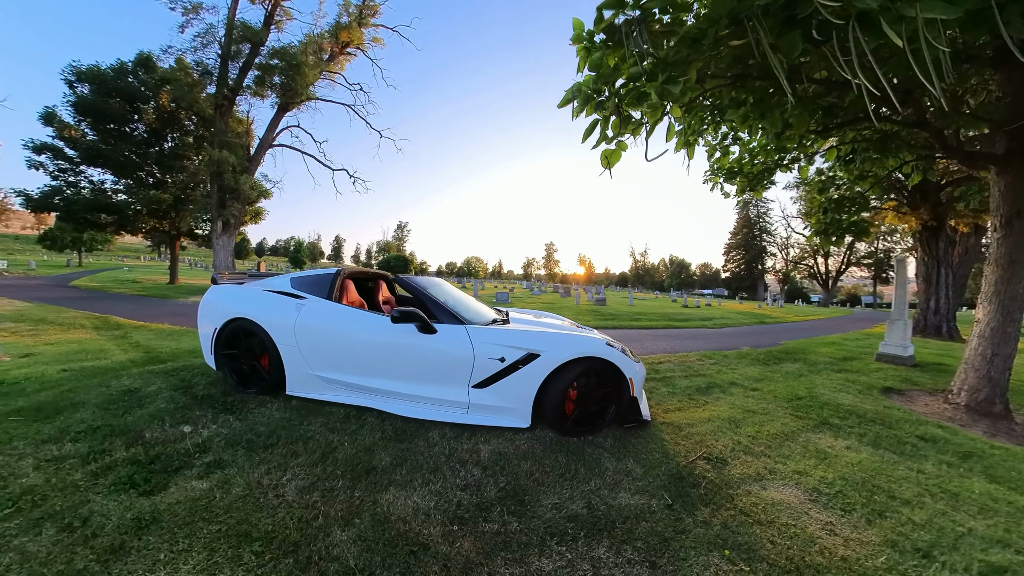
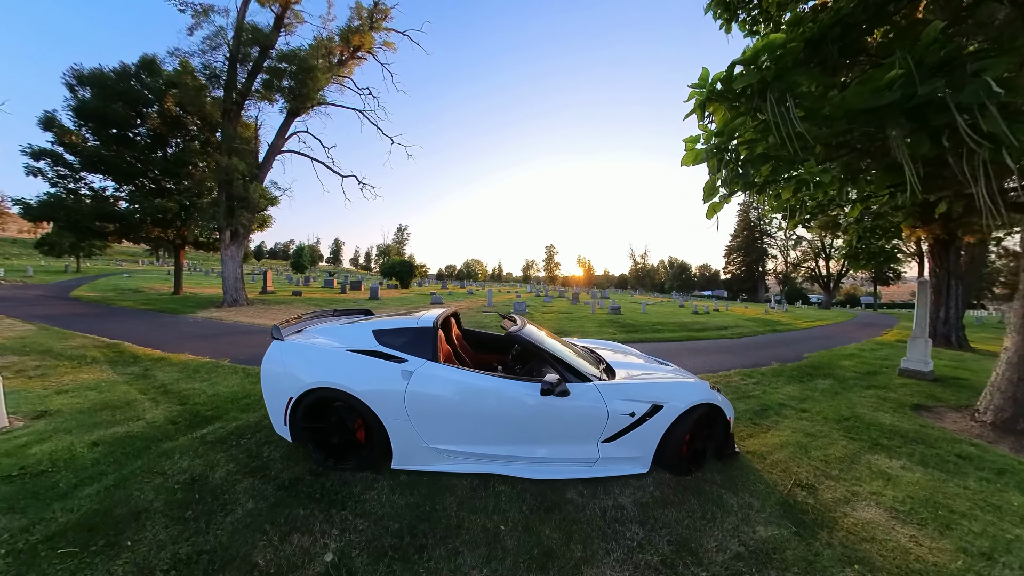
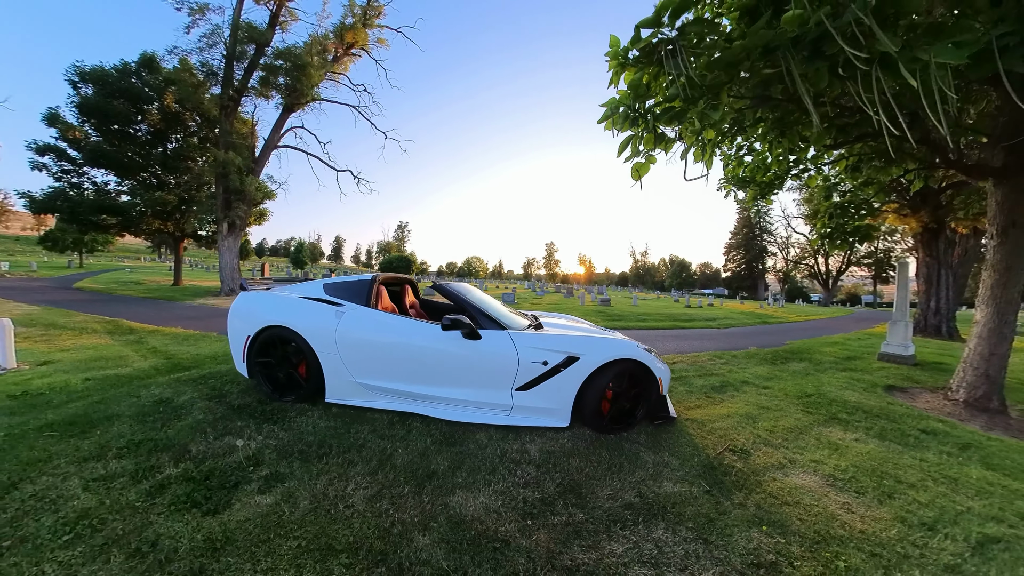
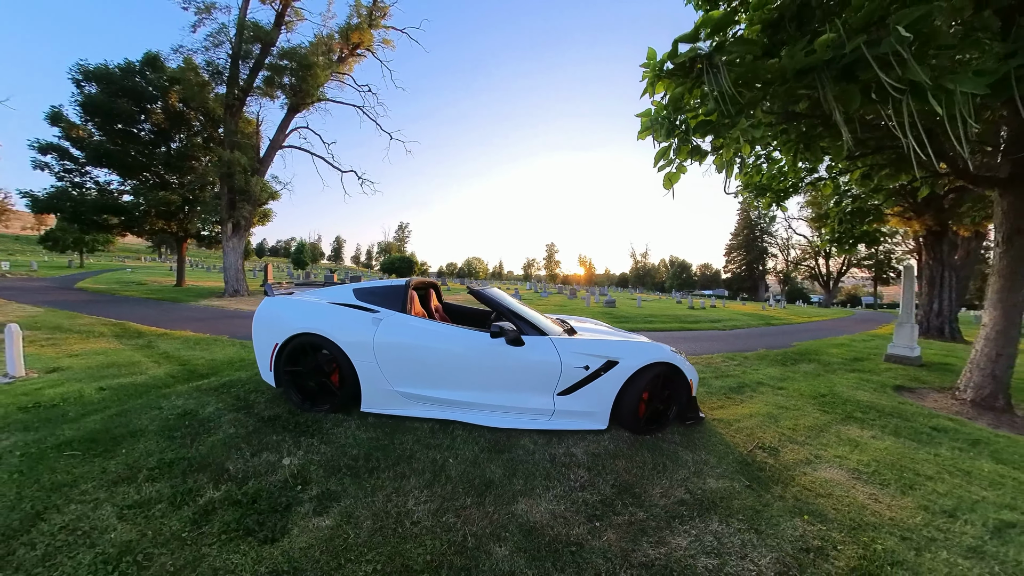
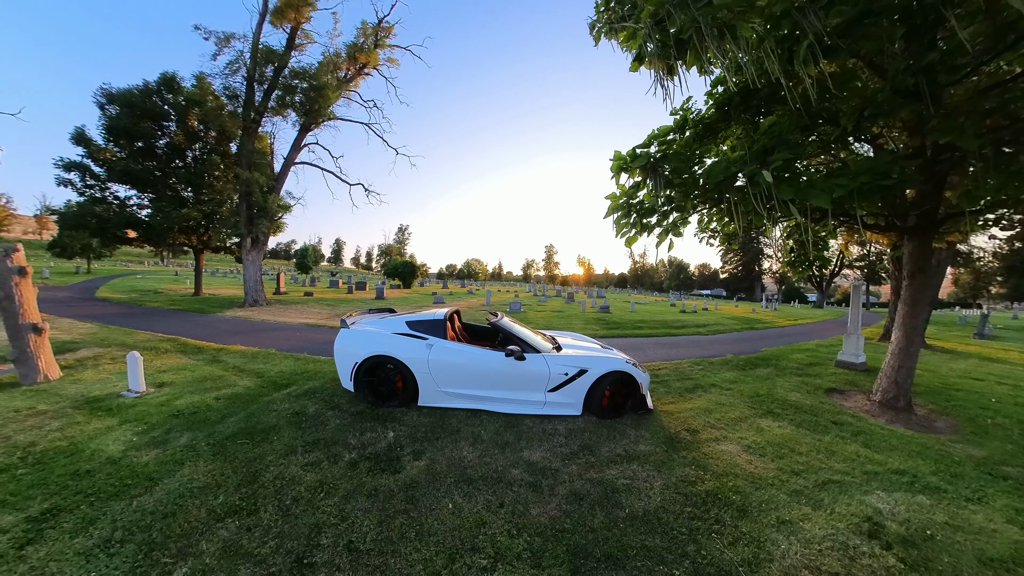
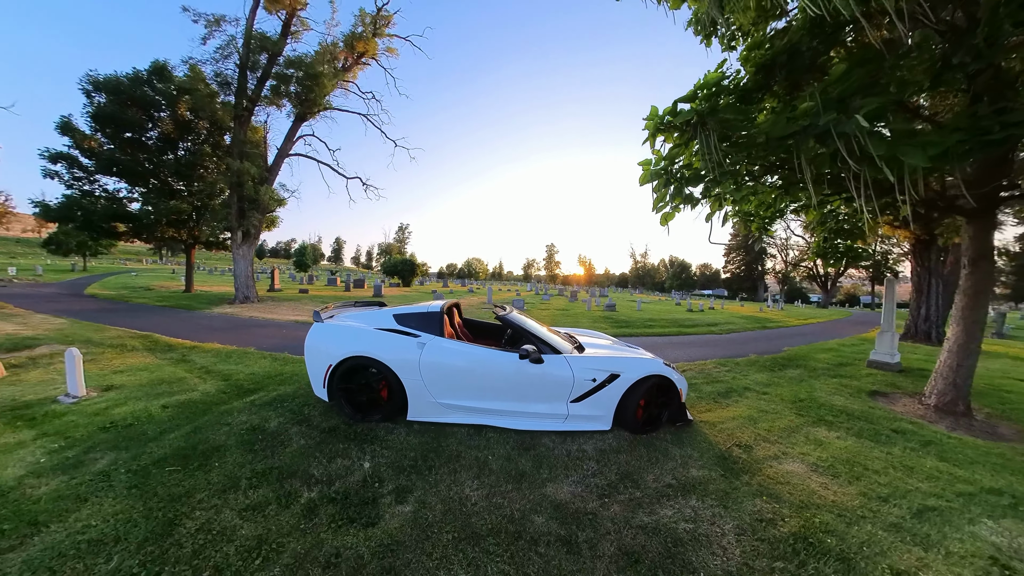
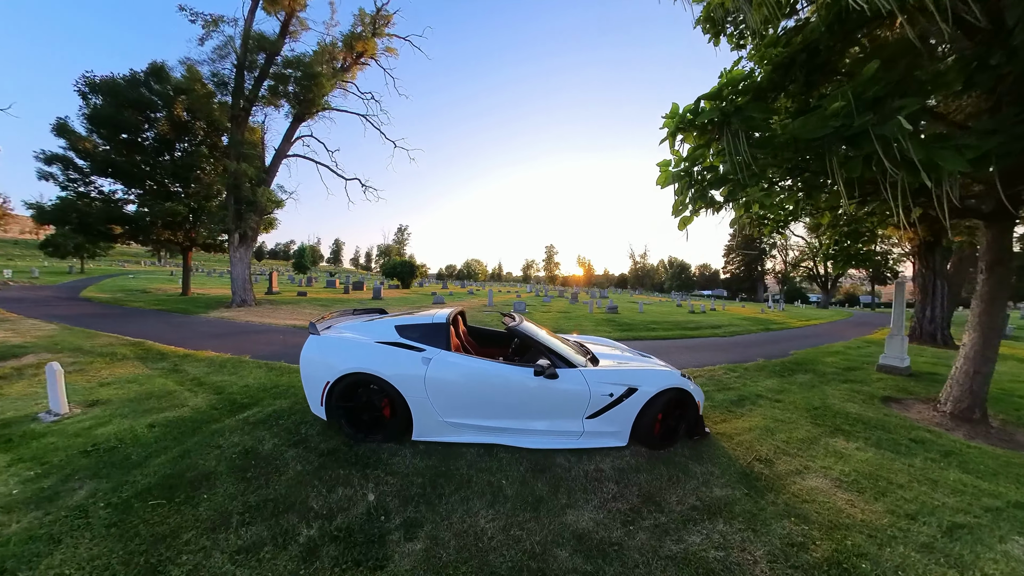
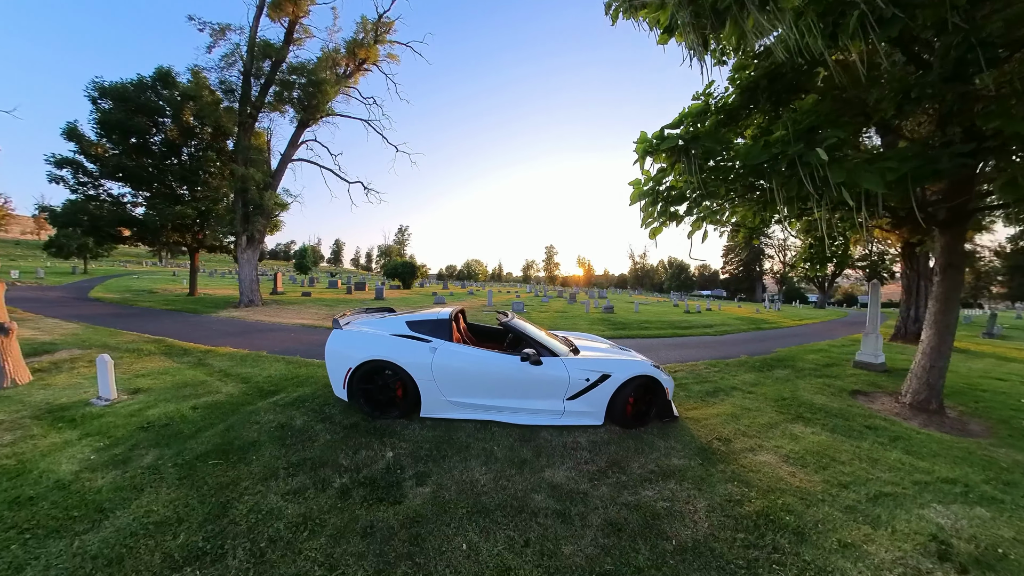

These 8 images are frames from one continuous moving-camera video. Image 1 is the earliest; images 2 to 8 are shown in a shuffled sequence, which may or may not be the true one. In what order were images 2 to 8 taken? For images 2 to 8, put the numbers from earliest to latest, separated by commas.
3, 4, 6, 5, 8, 7, 2
